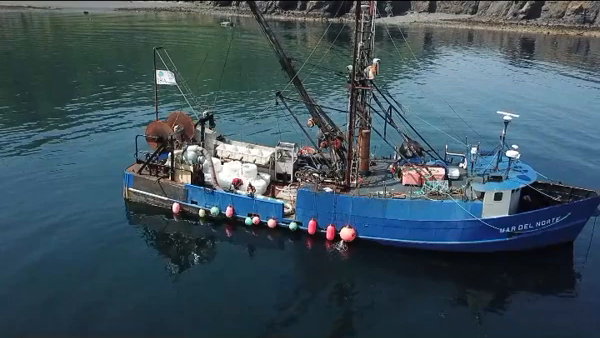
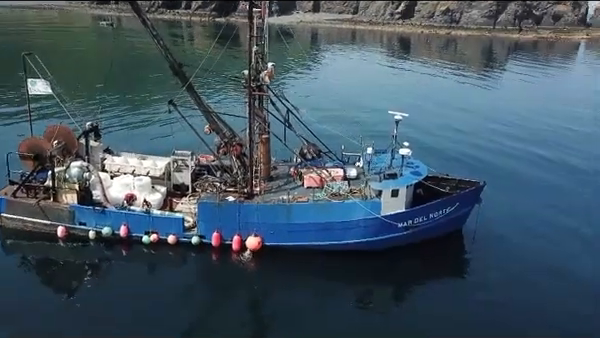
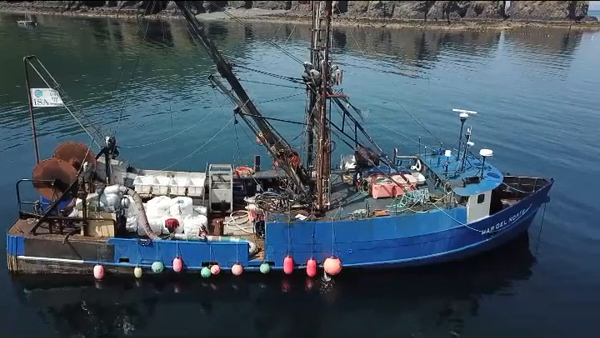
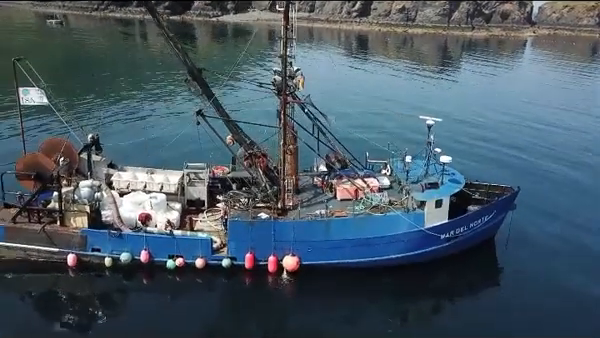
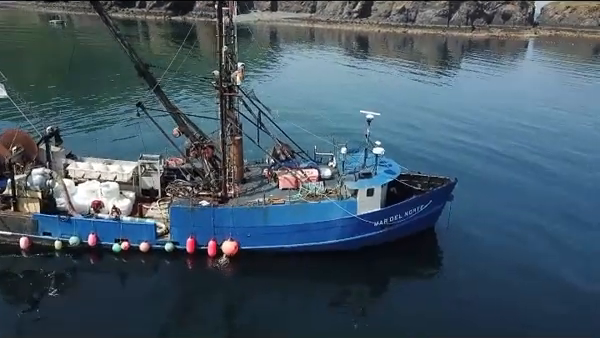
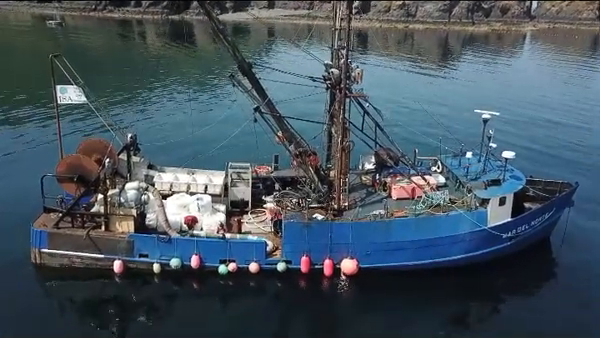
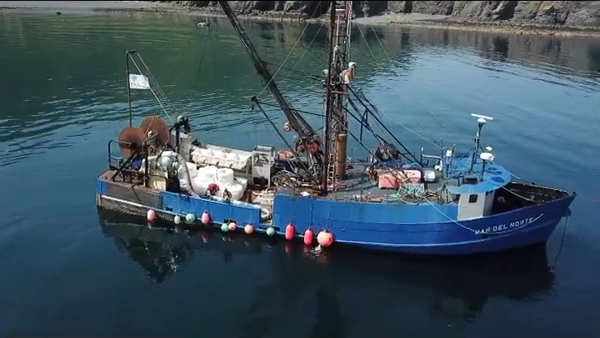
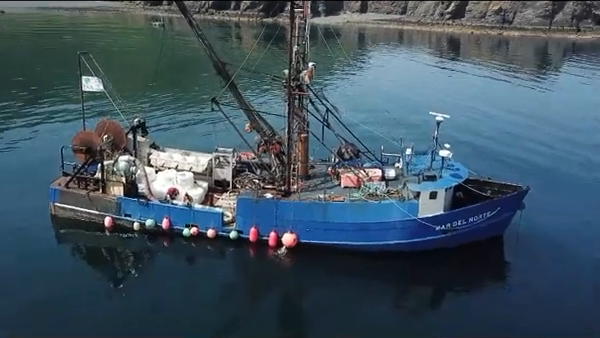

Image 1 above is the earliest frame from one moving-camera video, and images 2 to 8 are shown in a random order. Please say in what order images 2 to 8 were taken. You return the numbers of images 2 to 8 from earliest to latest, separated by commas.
7, 8, 2, 5, 4, 6, 3
